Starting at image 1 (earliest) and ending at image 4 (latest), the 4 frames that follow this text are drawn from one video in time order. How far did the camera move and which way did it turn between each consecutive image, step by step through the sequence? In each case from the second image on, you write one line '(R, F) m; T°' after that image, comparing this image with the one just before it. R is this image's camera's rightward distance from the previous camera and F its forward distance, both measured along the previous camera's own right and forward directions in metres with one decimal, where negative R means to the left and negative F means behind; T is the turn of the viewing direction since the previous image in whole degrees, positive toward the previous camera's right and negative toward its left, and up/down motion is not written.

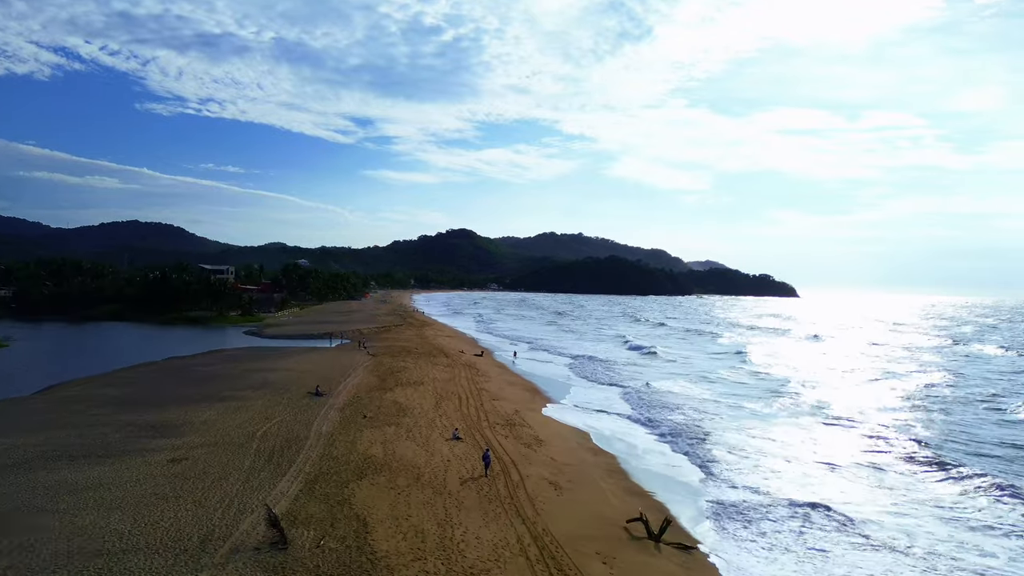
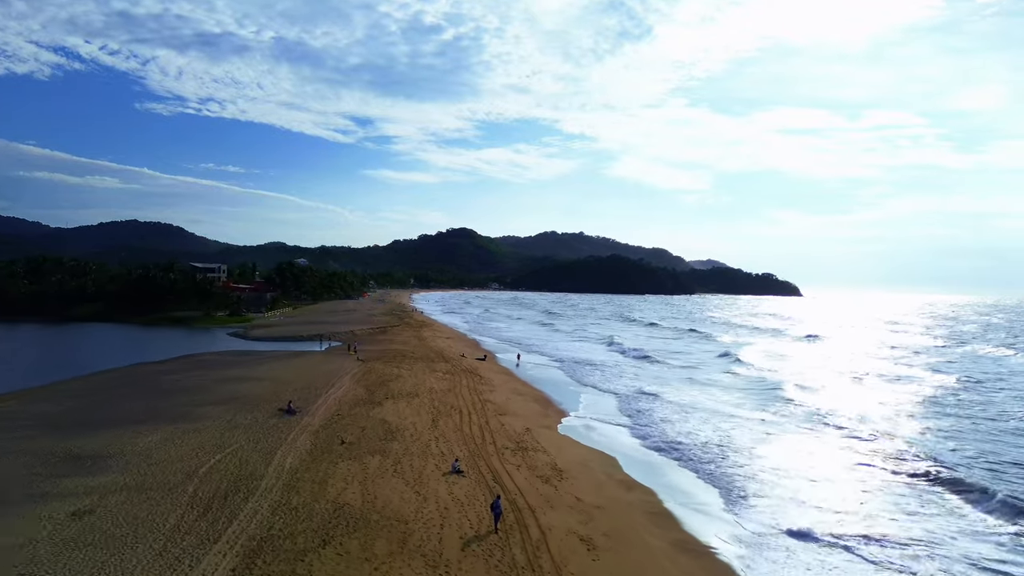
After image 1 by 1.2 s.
(-0.1, +0.9) m; 0°
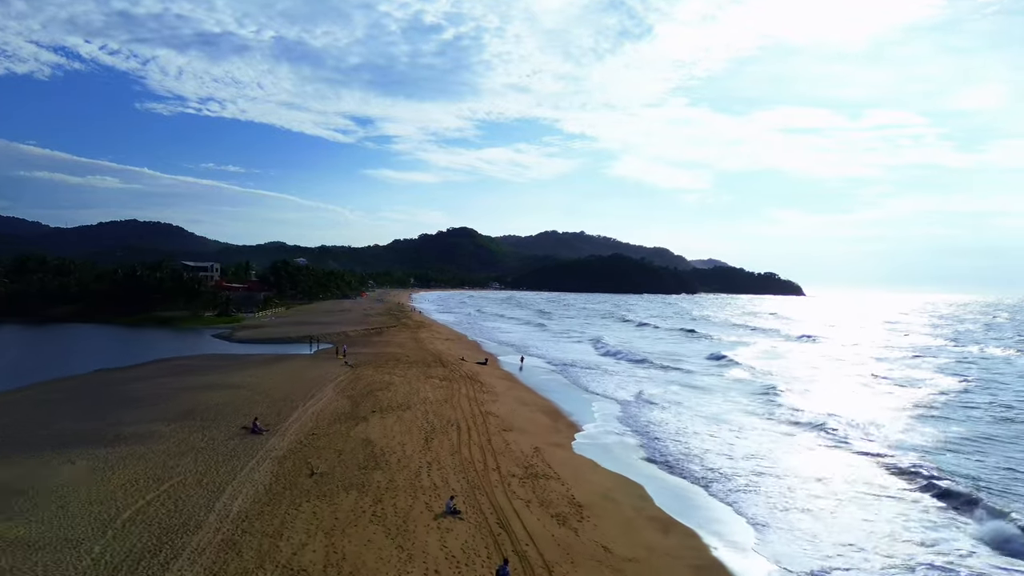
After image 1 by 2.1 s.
(0.0, +0.7) m; 0°
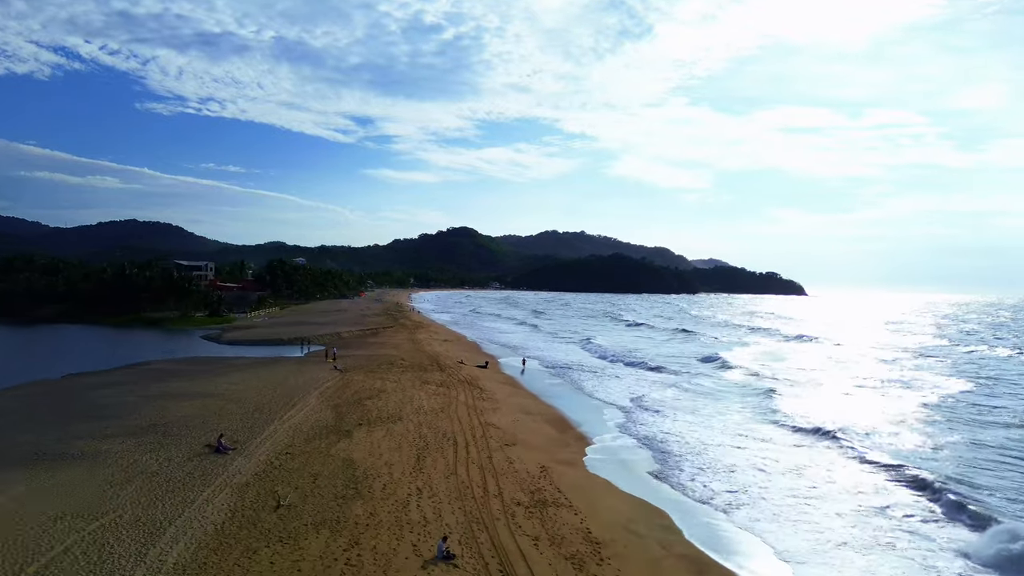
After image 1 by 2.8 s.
(0.0, +0.5) m; 0°
